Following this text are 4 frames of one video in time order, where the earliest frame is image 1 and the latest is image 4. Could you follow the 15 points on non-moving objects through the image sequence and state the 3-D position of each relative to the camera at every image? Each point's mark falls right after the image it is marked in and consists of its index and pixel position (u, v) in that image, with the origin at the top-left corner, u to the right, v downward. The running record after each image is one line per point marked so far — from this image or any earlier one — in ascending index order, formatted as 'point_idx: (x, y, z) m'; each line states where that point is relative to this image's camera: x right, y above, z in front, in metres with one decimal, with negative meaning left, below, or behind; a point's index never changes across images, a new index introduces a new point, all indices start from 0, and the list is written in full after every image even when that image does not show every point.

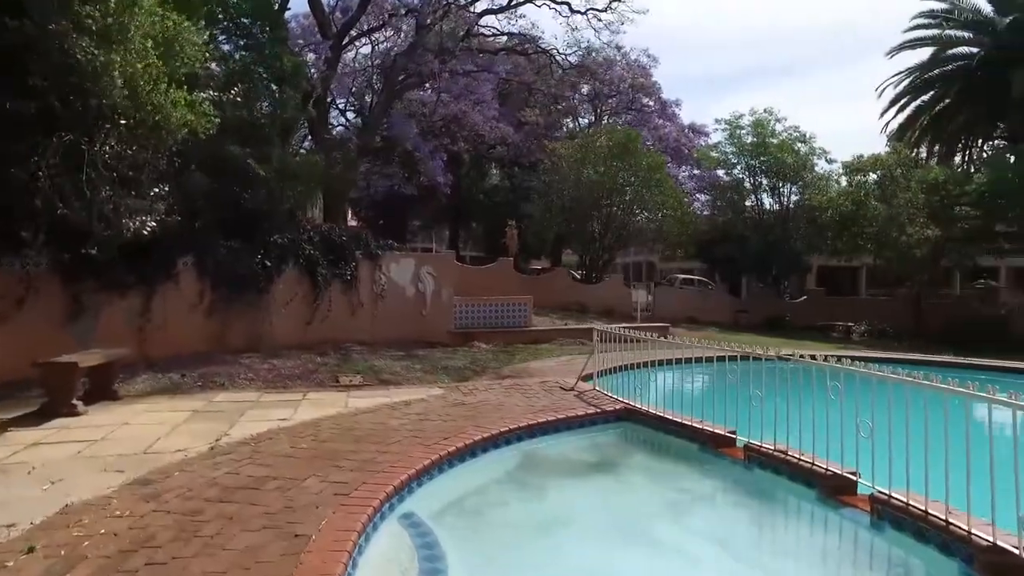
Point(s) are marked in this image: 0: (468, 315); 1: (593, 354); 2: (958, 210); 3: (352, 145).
0: (-0.9, -0.5, +13.0) m
1: (+1.4, -1.2, +12.3) m
2: (+12.2, +2.1, +17.7) m
3: (-3.5, +3.1, +14.3) m
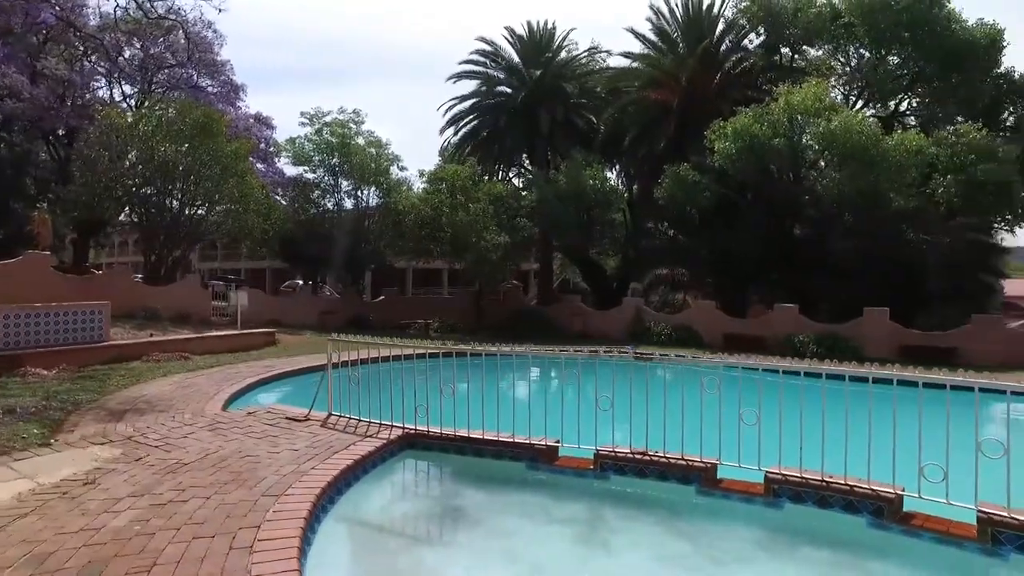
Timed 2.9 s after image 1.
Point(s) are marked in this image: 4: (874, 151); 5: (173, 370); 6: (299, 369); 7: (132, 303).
0: (-6.9, -0.6, +9.0) m
1: (-4.6, -1.2, +9.9) m
2: (+0.2, +2.2, +21.0) m
3: (-9.8, +3.0, +8.3) m
4: (+9.8, +3.7, +17.5) m
5: (-5.0, -1.2, +9.7) m
6: (-3.5, -1.4, +10.9) m
7: (-9.4, -0.4, +16.1) m
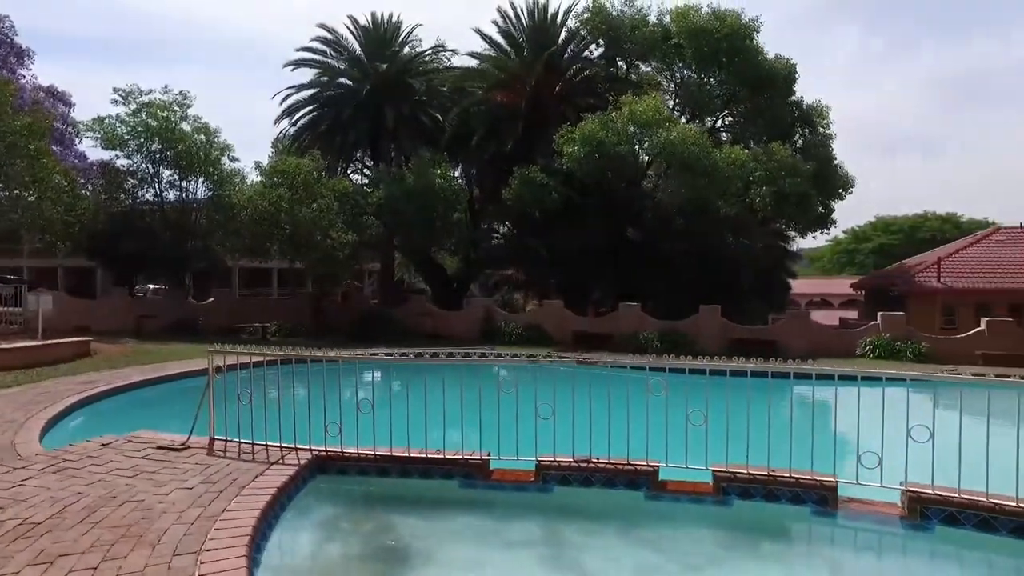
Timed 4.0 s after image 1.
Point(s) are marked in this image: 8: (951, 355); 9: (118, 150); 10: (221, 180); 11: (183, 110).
0: (-8.2, -0.6, +6.7) m
1: (-6.3, -1.3, +8.1) m
2: (-4.5, +2.1, +20.0) m
3: (-10.9, +3.0, +5.3) m
4: (+5.6, +3.7, +19.1) m
5: (-6.6, -1.2, +7.8) m
6: (-5.5, -1.4, +9.3) m
7: (-12.5, -0.4, +12.9) m
8: (+11.2, -1.7, +16.7) m
9: (-11.4, +4.0, +19.0) m
10: (-8.9, +3.3, +19.9) m
11: (-9.9, +5.4, +19.7) m
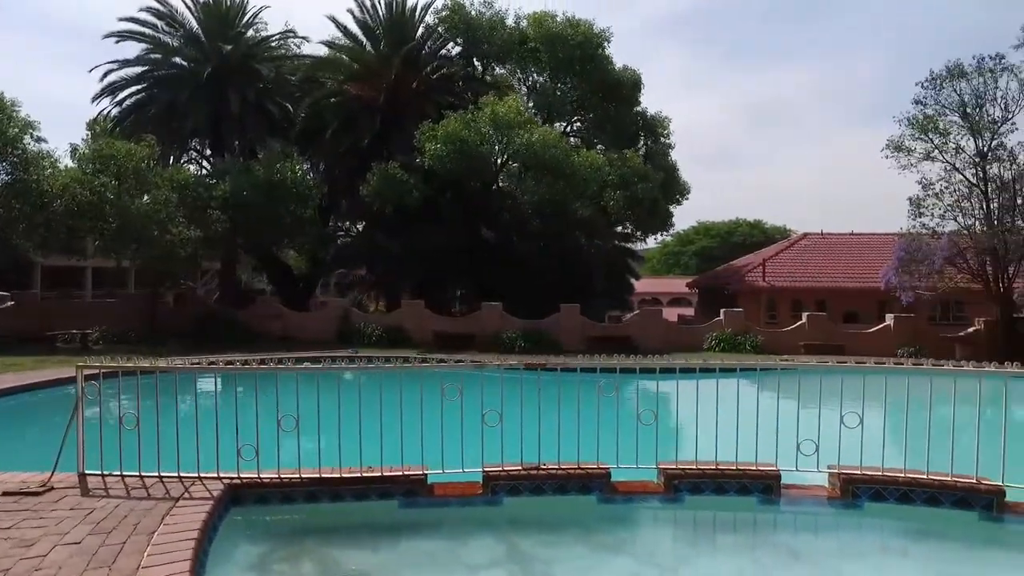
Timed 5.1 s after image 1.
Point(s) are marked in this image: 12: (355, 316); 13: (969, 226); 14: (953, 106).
0: (-9.0, -0.6, +4.3) m
1: (-7.4, -1.3, +6.2) m
2: (-8.5, +2.1, +18.2) m
3: (-11.2, +2.9, +2.3) m
4: (+1.6, +3.7, +19.7) m
5: (-7.6, -1.3, +5.8) m
6: (-6.9, -1.4, +7.5) m
7: (-14.5, -0.5, +9.3) m
8: (+7.6, -1.7, +18.6) m
9: (-15.0, +3.9, +15.6) m
10: (-12.7, +3.2, +17.0) m
11: (-13.7, +5.3, +16.6) m
12: (-4.6, -0.8, +19.4) m
13: (+12.1, +1.7, +17.5) m
14: (+11.6, +4.8, +17.3) m
